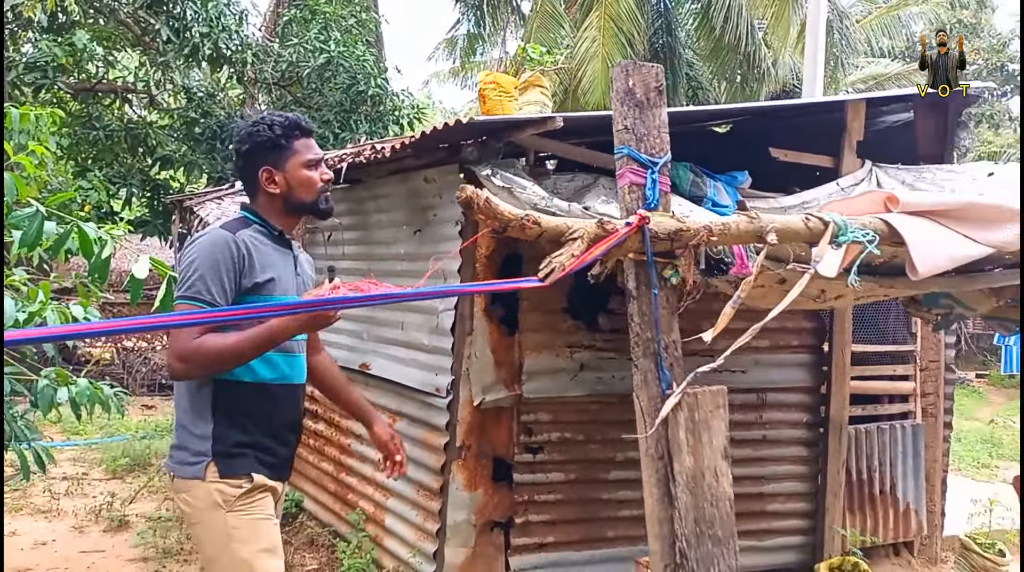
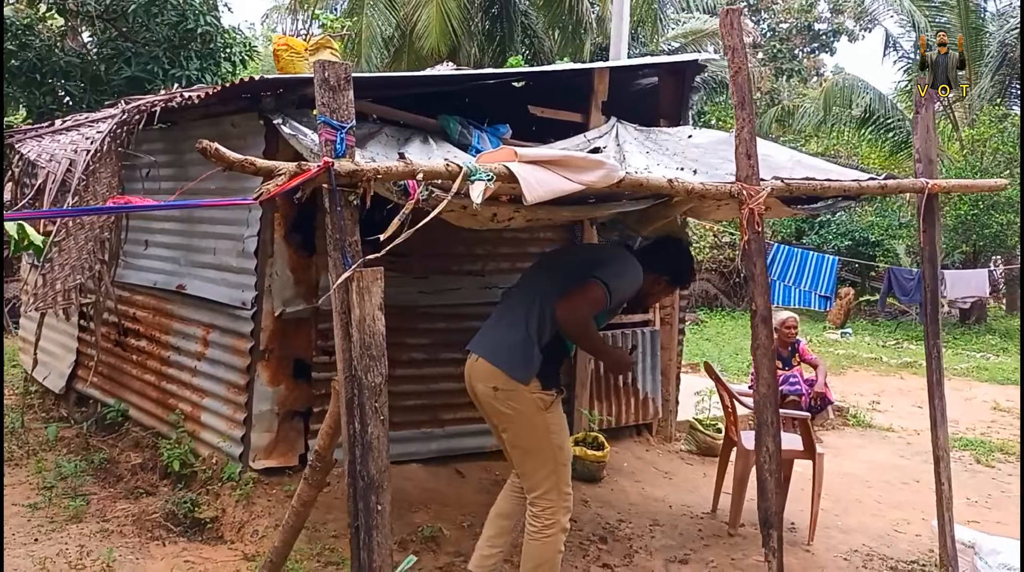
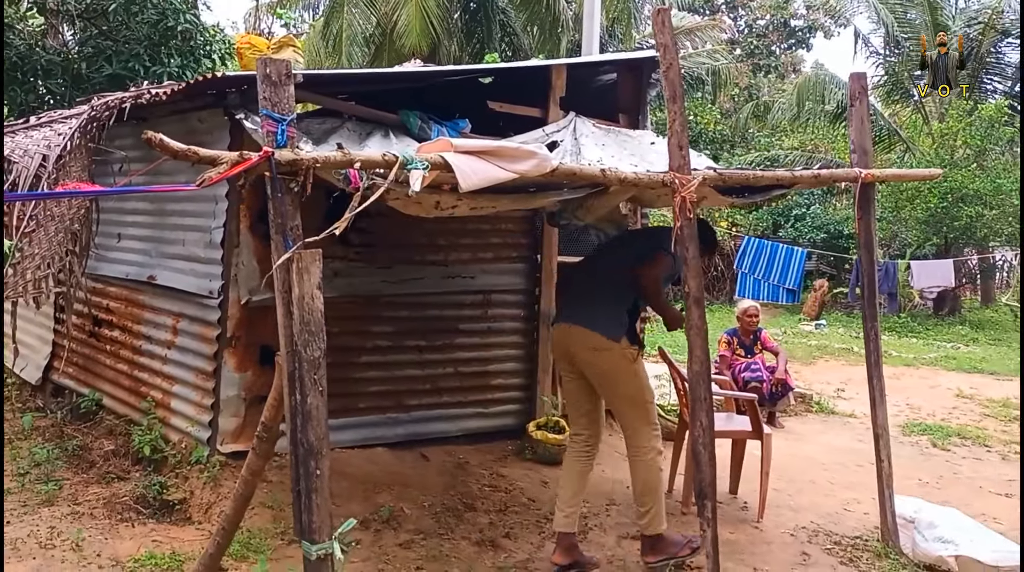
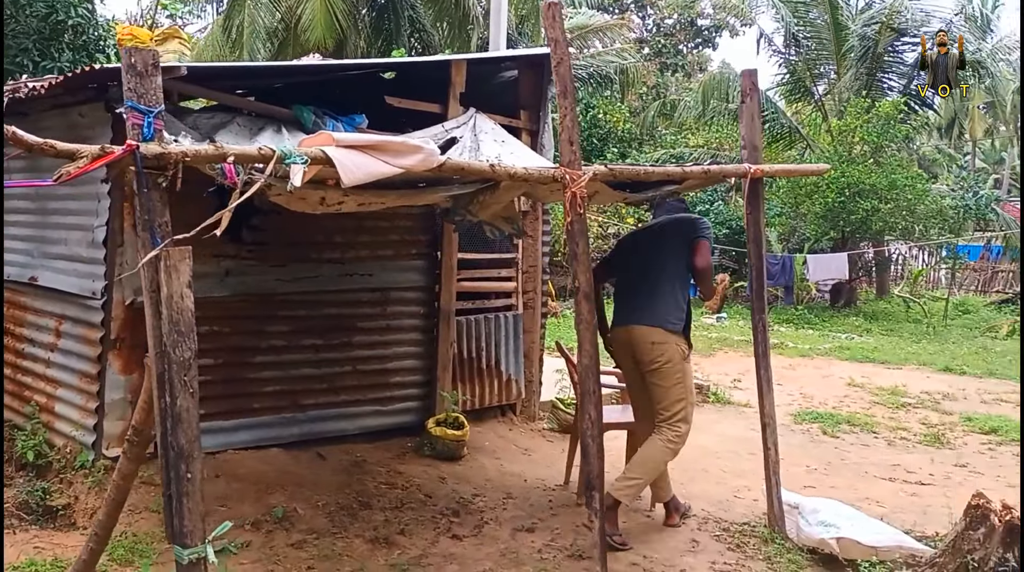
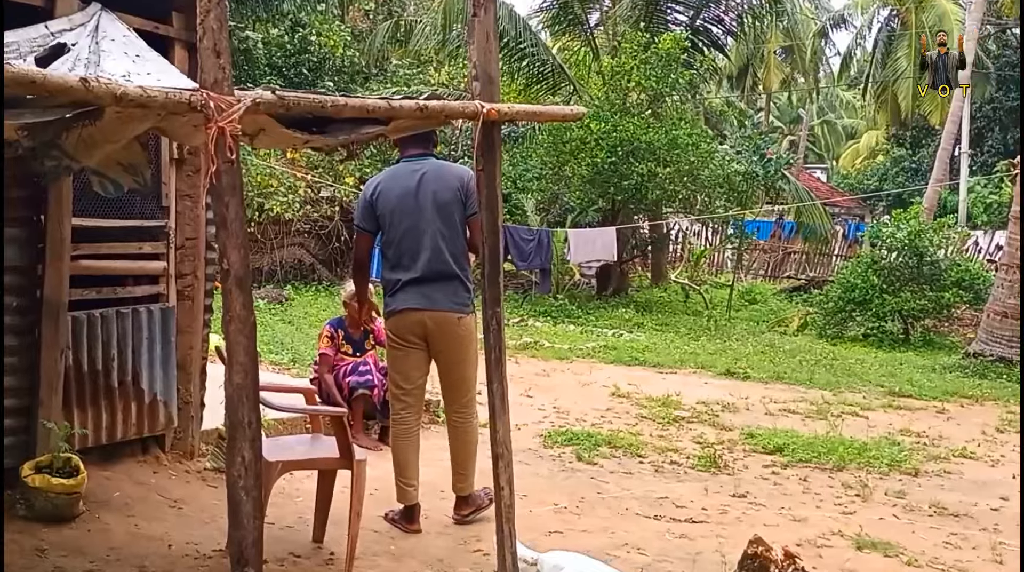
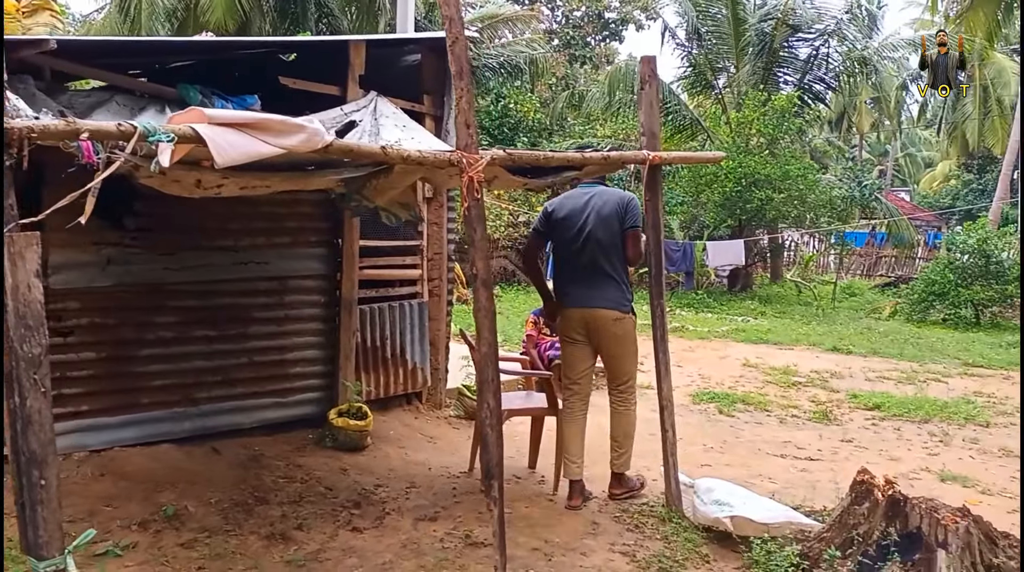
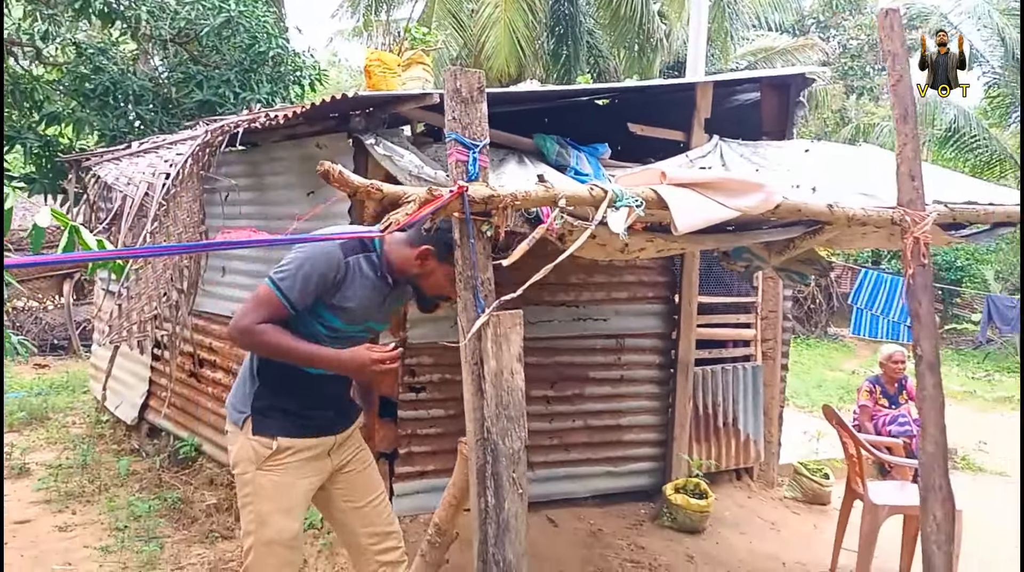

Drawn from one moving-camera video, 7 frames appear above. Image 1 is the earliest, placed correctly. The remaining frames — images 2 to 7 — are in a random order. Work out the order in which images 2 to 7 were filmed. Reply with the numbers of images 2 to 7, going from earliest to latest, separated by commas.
7, 2, 3, 4, 6, 5
